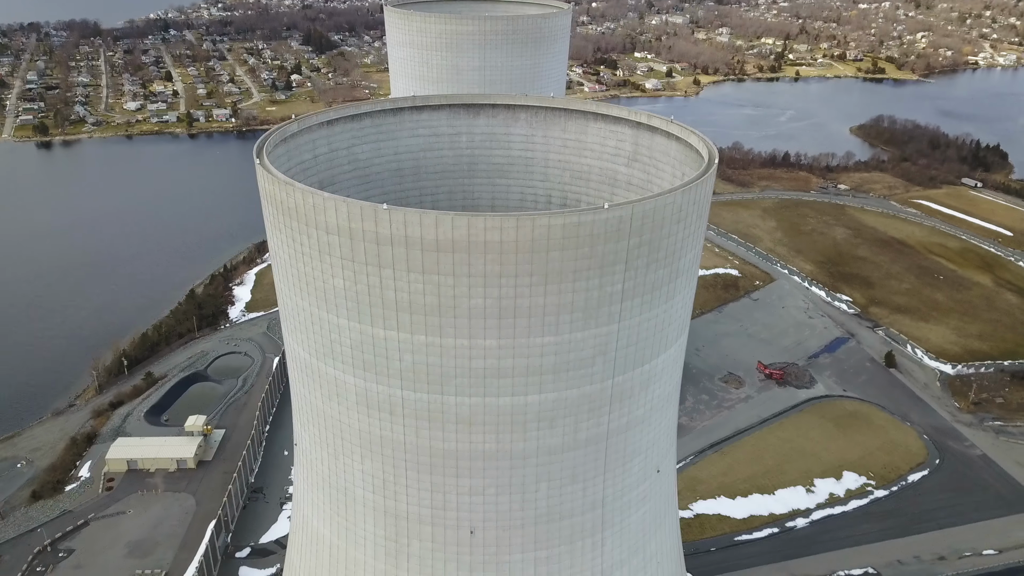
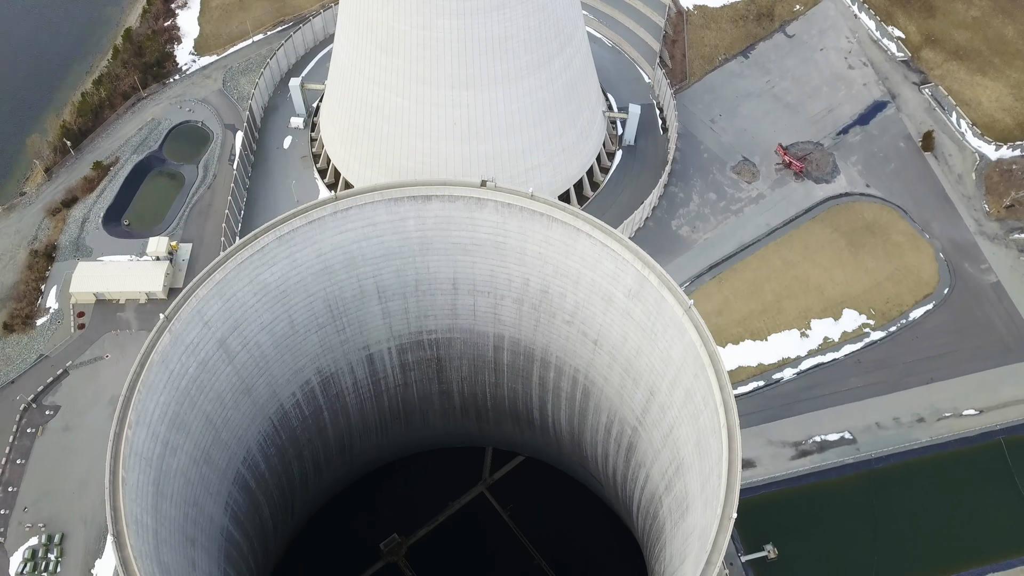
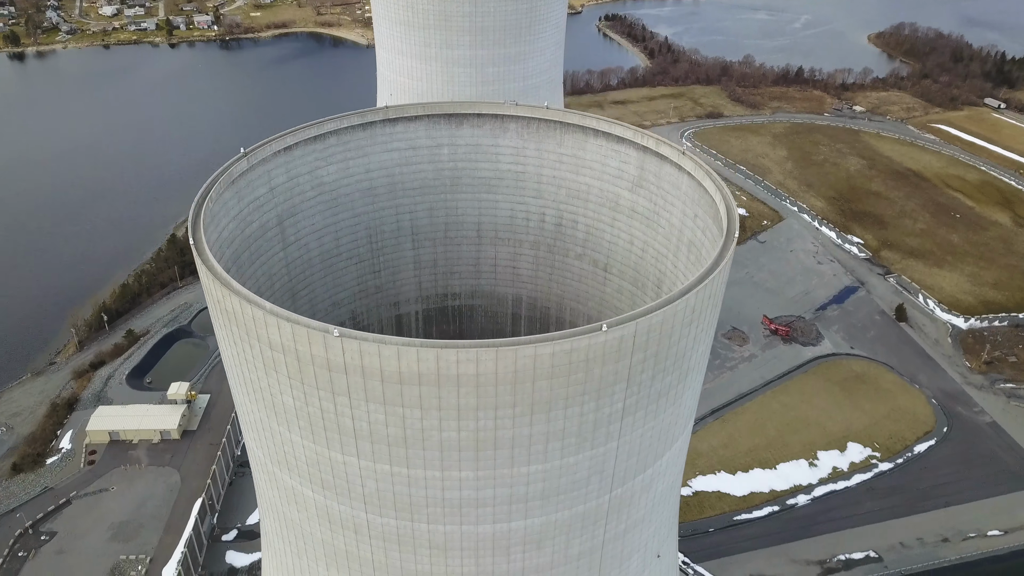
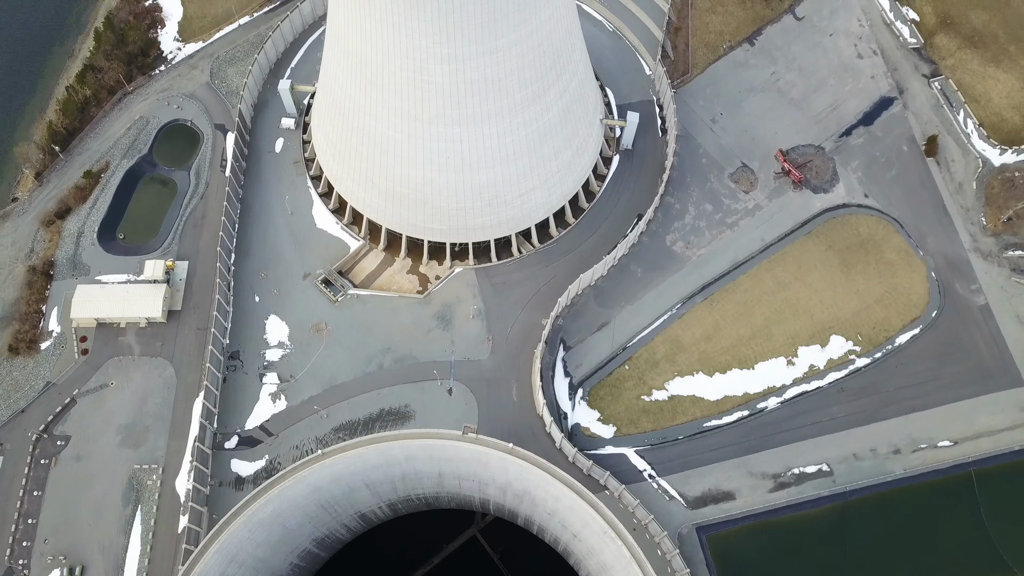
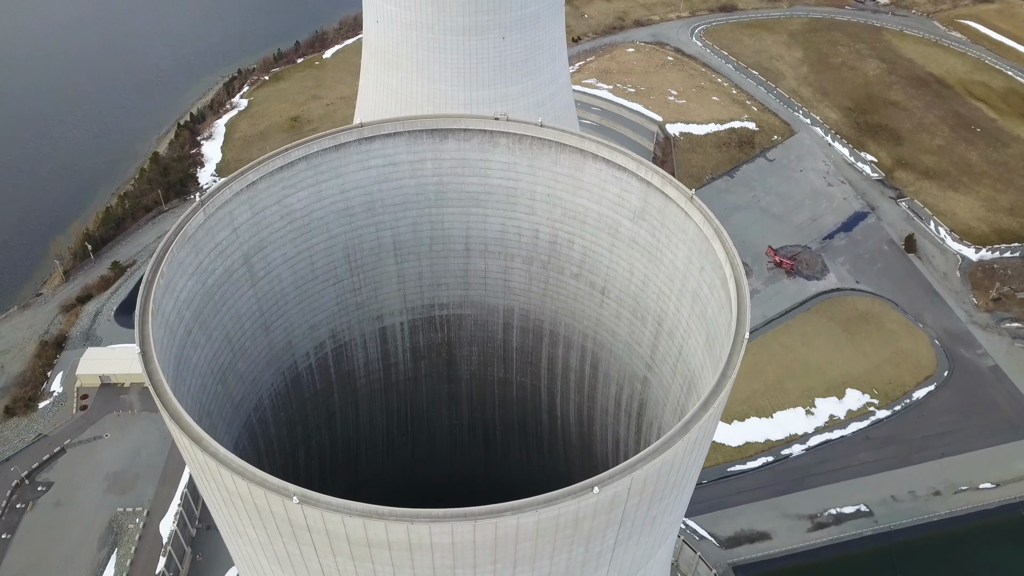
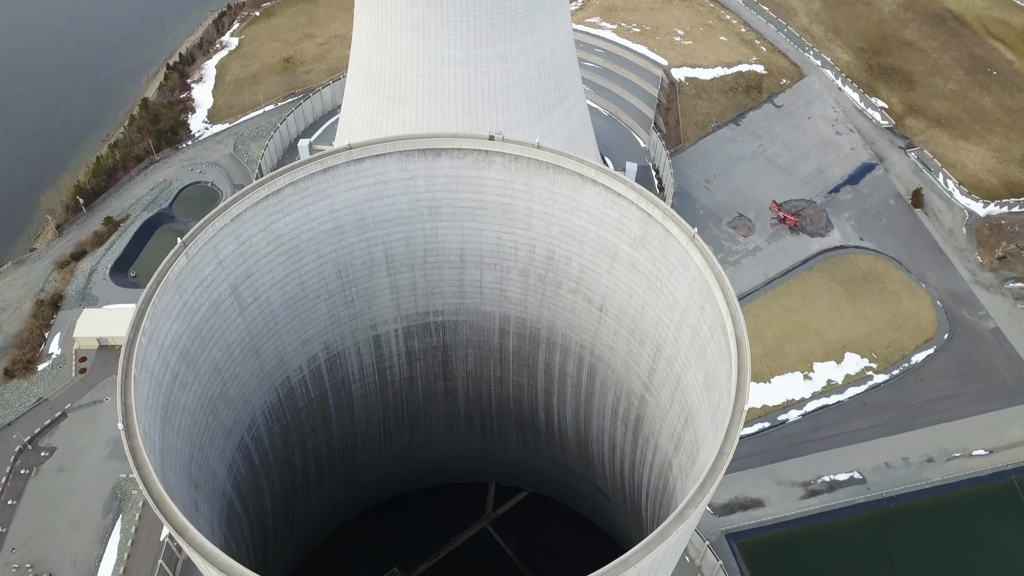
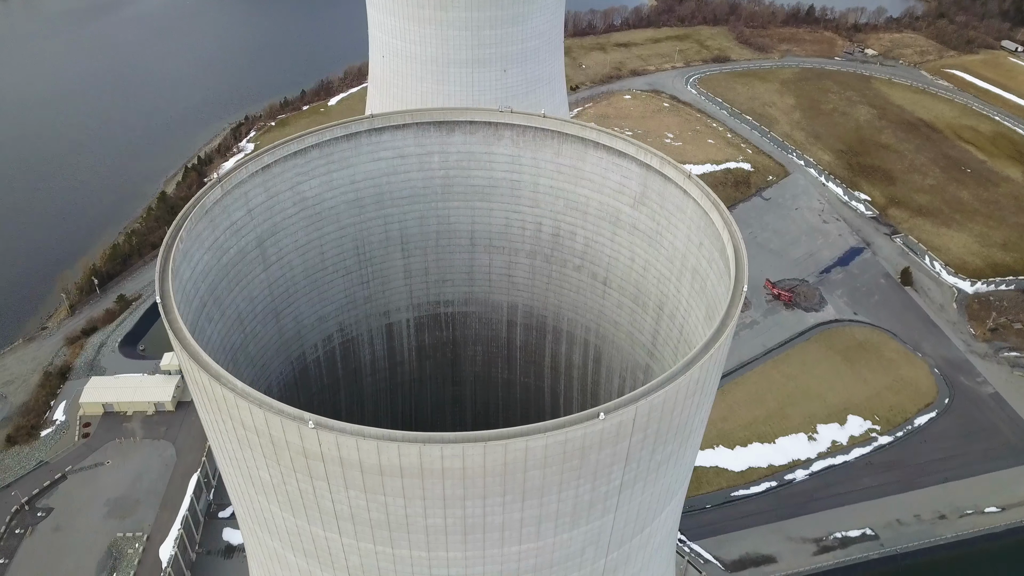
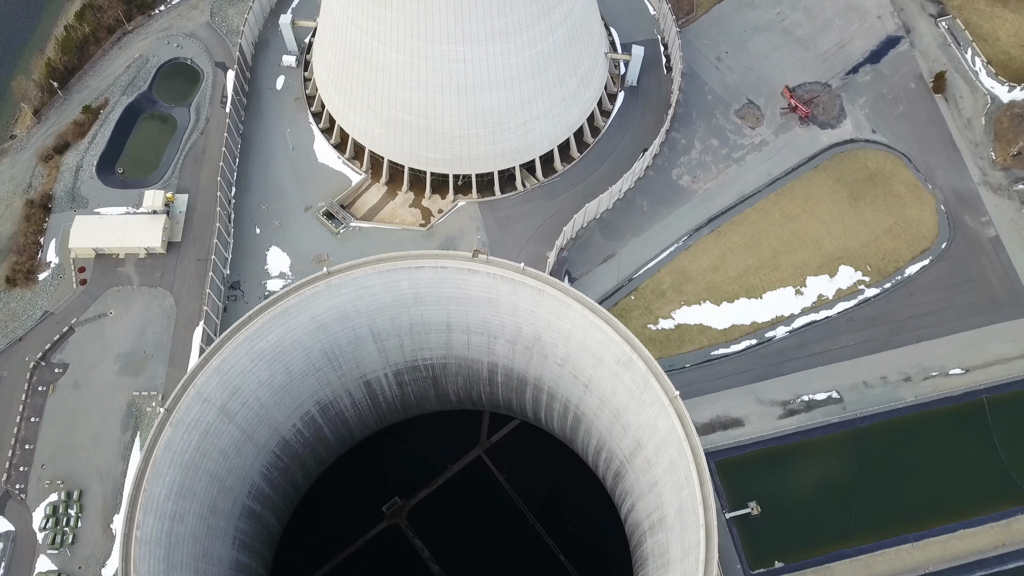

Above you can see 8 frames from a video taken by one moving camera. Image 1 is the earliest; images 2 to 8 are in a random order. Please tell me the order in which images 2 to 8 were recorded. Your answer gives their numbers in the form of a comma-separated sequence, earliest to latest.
3, 7, 5, 6, 2, 8, 4
